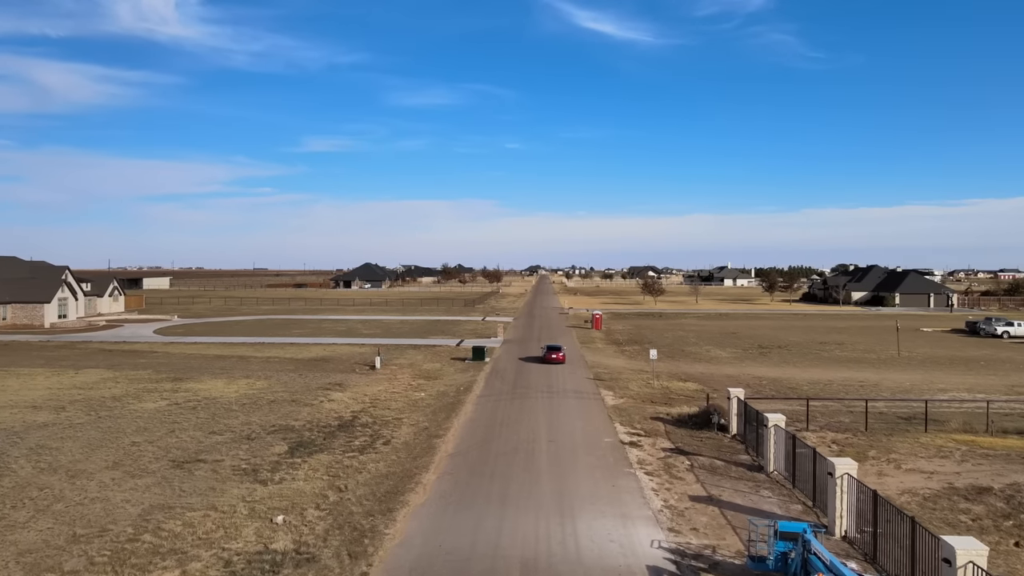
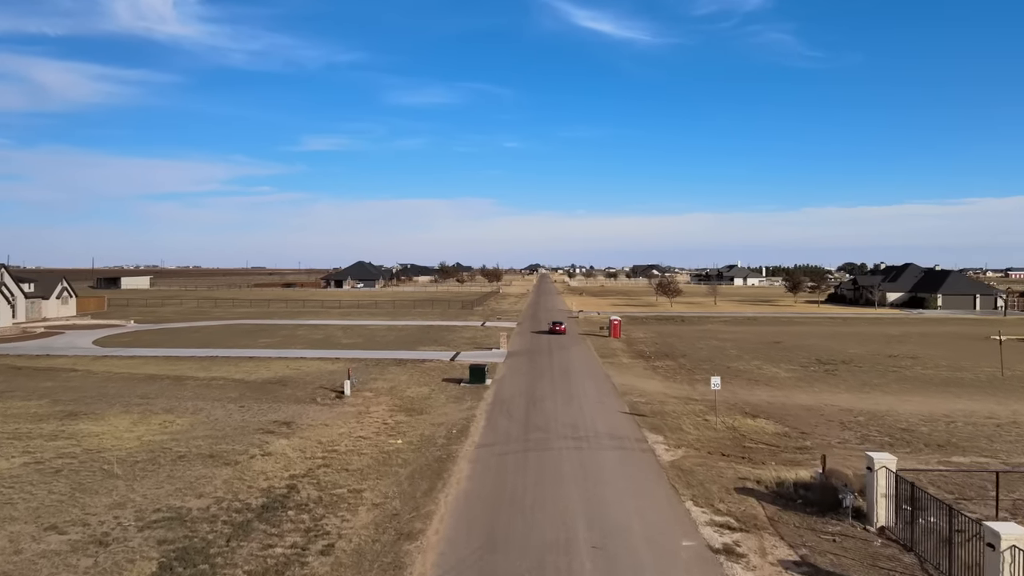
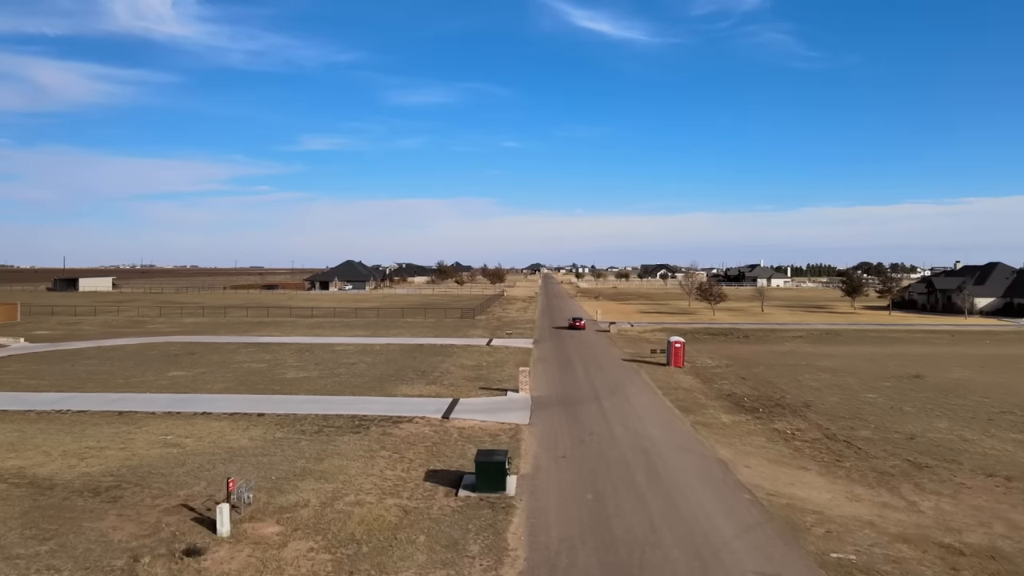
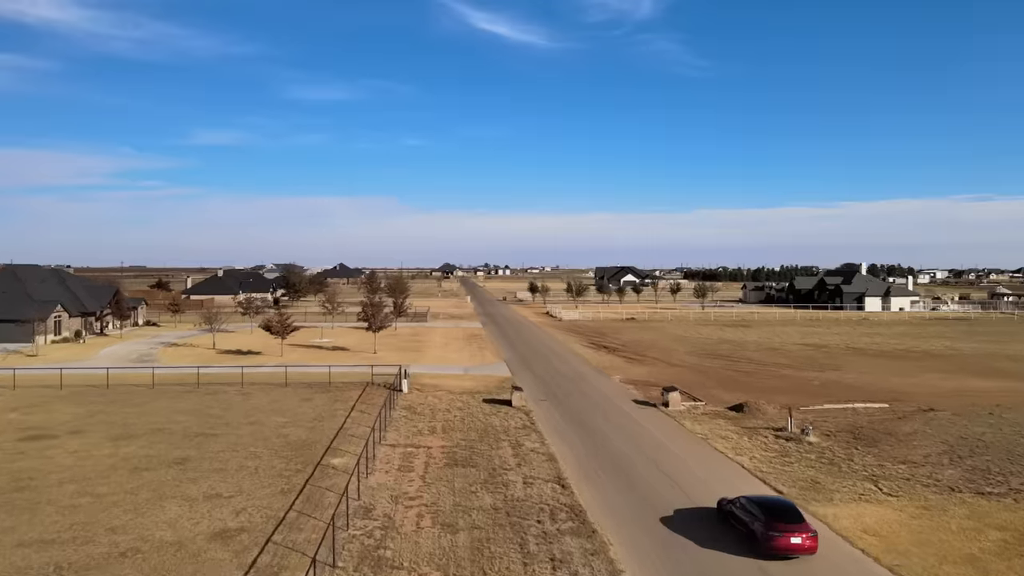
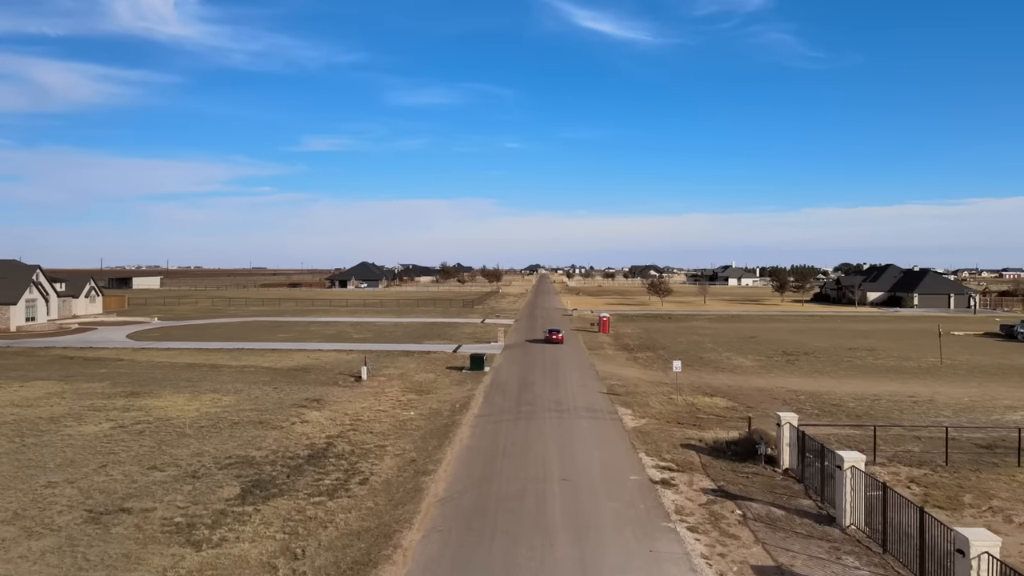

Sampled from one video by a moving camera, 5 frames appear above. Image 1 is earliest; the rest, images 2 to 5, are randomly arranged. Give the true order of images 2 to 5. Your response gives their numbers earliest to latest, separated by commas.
5, 2, 3, 4
